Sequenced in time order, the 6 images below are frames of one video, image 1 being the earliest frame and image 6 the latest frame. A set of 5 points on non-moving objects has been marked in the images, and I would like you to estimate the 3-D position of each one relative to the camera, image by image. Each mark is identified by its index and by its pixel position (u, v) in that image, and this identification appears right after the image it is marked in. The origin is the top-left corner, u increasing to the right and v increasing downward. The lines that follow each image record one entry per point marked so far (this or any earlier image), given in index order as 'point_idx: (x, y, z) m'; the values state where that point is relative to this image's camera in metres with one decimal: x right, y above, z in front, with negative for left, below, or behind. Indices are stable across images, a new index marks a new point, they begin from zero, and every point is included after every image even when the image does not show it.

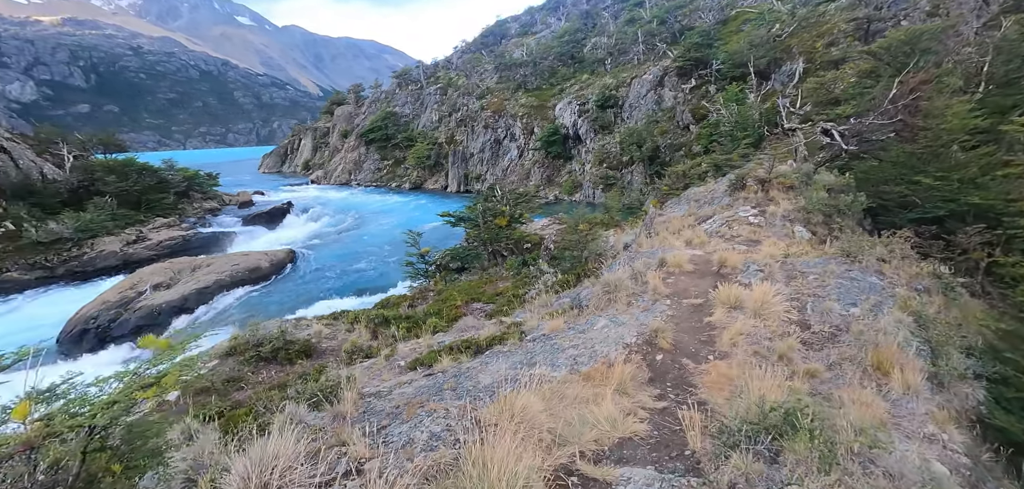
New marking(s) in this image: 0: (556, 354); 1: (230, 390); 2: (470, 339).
0: (+0.5, -1.2, +5.8) m
1: (-4.7, -2.4, +8.5) m
2: (-0.6, -1.5, +8.0) m
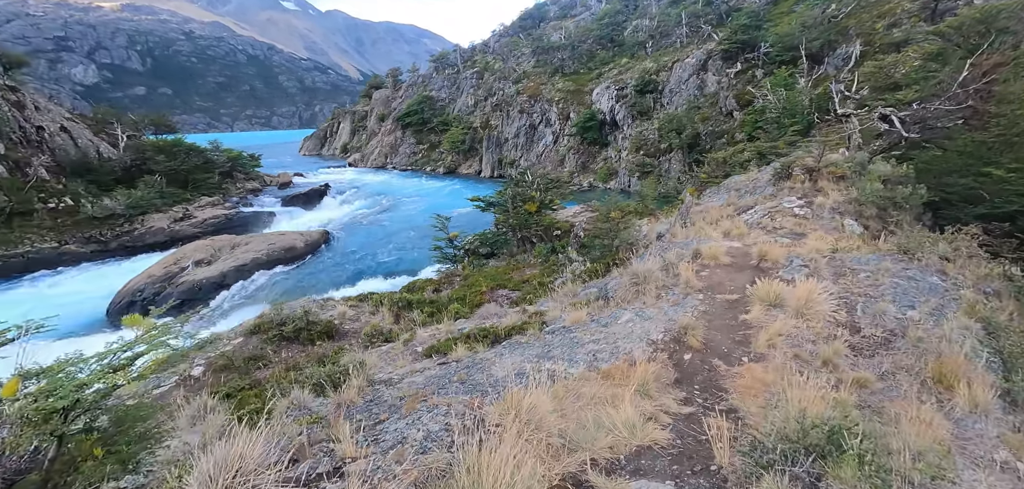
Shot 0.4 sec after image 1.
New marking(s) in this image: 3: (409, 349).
0: (+0.7, -1.1, +5.4) m
1: (-4.3, -2.0, +8.5) m
2: (-0.3, -1.3, +7.7) m
3: (-1.5, -1.6, +7.6) m
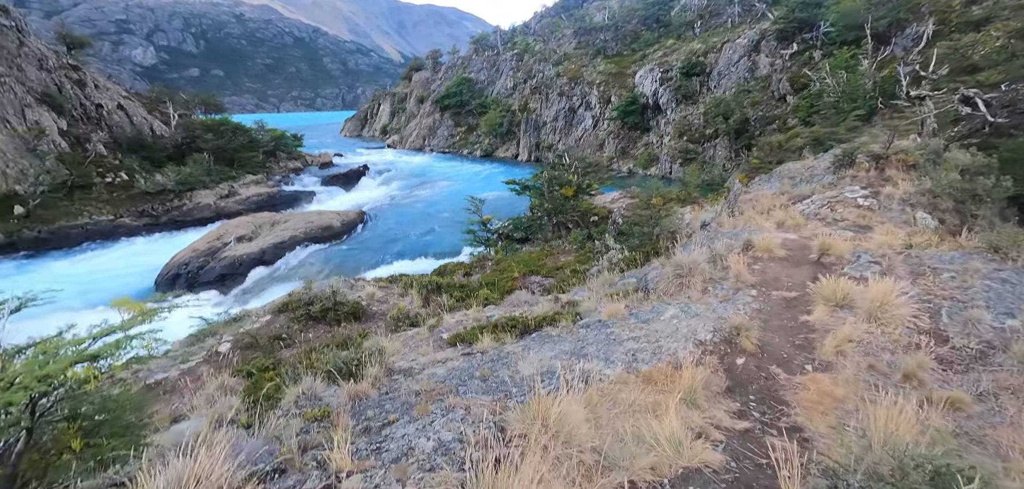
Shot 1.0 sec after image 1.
0: (+1.0, -1.0, +4.9) m
1: (-3.9, -1.7, +8.3) m
2: (+0.1, -1.0, +7.3) m
3: (-1.1, -1.3, +7.2) m
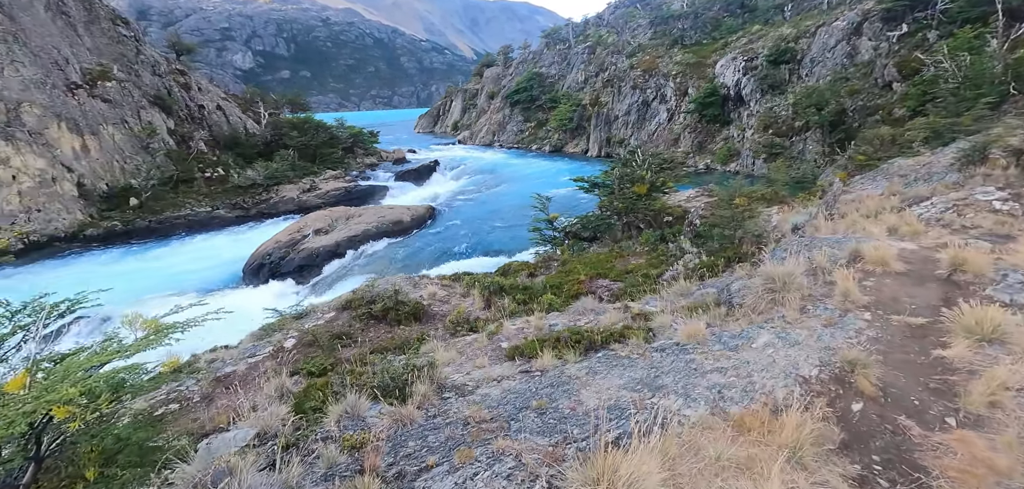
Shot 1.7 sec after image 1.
0: (+1.5, -1.1, +4.2) m
1: (-2.8, -1.6, +8.2) m
2: (+1.0, -1.1, +6.7) m
3: (-0.3, -1.3, +6.7) m
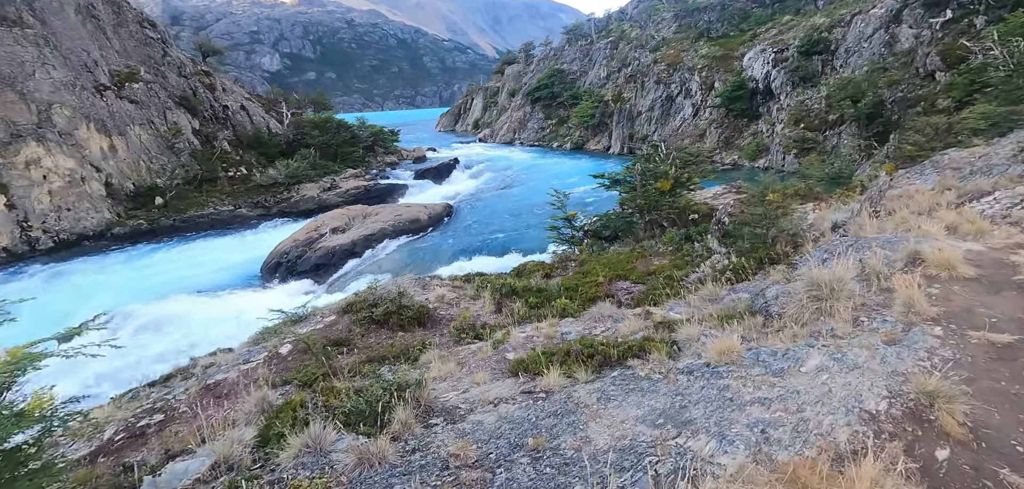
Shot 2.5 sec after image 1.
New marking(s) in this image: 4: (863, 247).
0: (+1.4, -1.1, +3.4) m
1: (-2.7, -1.6, +7.6) m
2: (+1.0, -1.1, +5.9) m
3: (-0.2, -1.3, +6.1) m
4: (+4.7, 0.0, +6.8) m
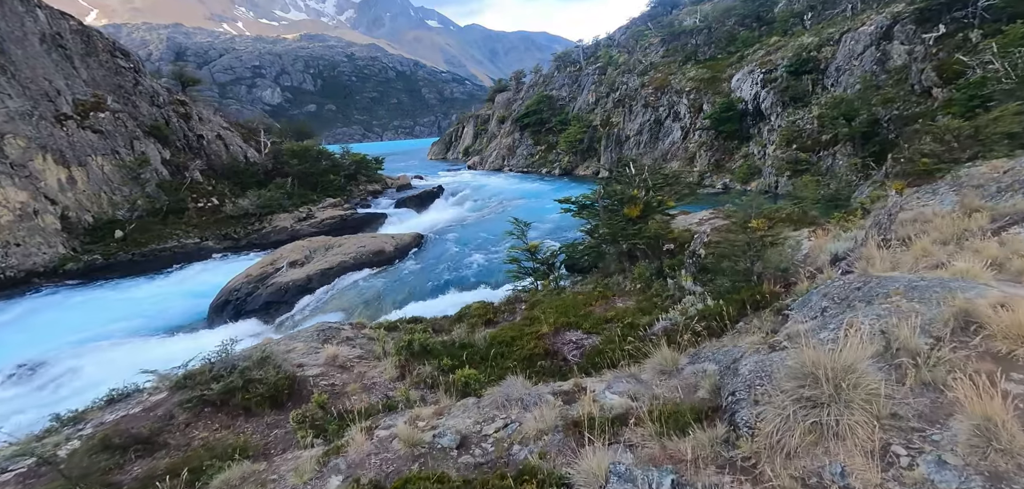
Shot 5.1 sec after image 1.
0: (+0.1, -1.4, +1.1) m
1: (-4.1, -2.2, +5.3) m
2: (-0.3, -1.5, +3.6) m
3: (-1.6, -1.8, +3.7) m
4: (+3.3, -0.5, +4.6) m
